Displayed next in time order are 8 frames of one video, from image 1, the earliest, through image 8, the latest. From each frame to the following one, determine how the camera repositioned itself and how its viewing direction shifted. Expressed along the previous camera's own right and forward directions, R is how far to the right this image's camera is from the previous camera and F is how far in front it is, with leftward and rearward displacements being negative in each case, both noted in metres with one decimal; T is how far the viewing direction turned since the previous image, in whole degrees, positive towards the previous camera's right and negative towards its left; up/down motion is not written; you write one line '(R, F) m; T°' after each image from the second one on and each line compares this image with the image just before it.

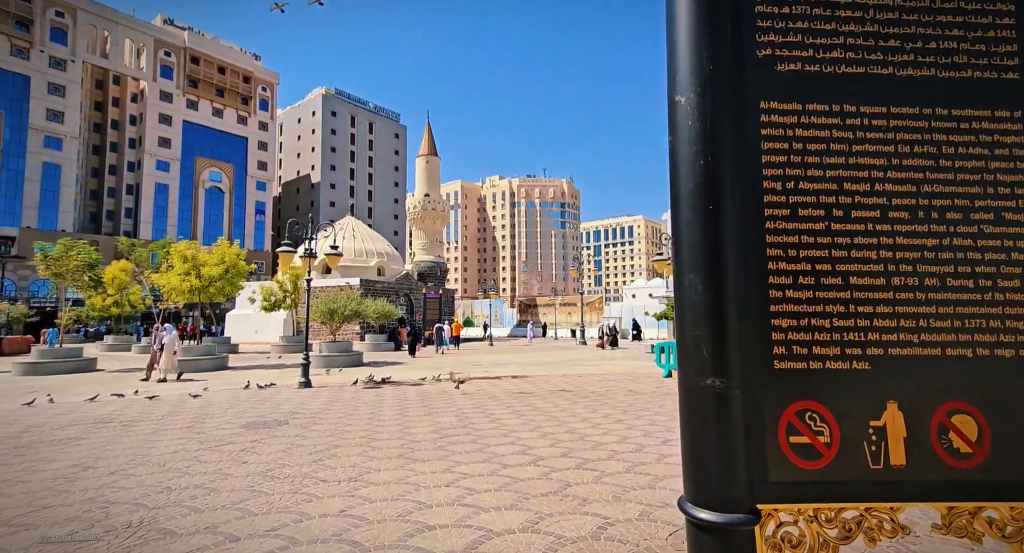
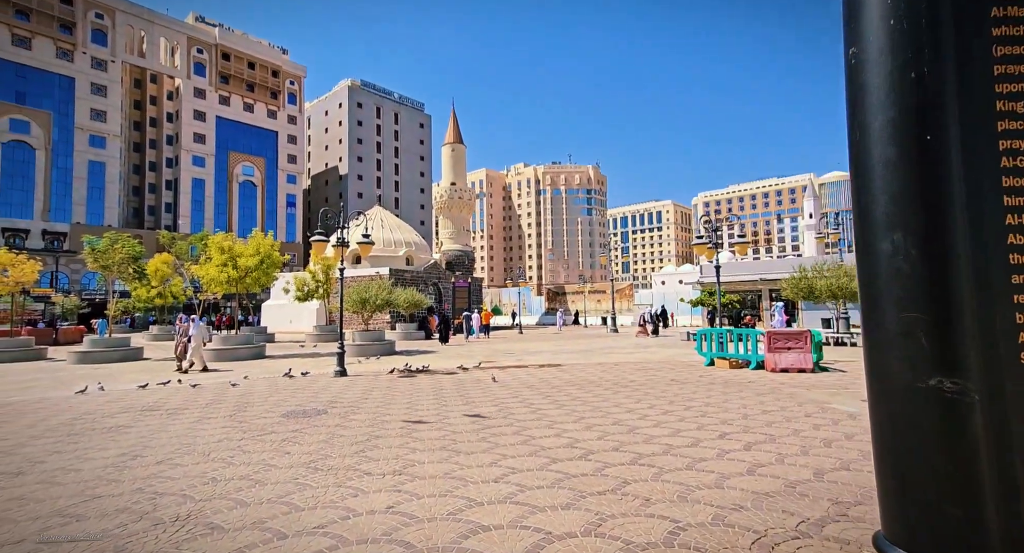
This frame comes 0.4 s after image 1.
(-0.1, +0.2) m; -3°
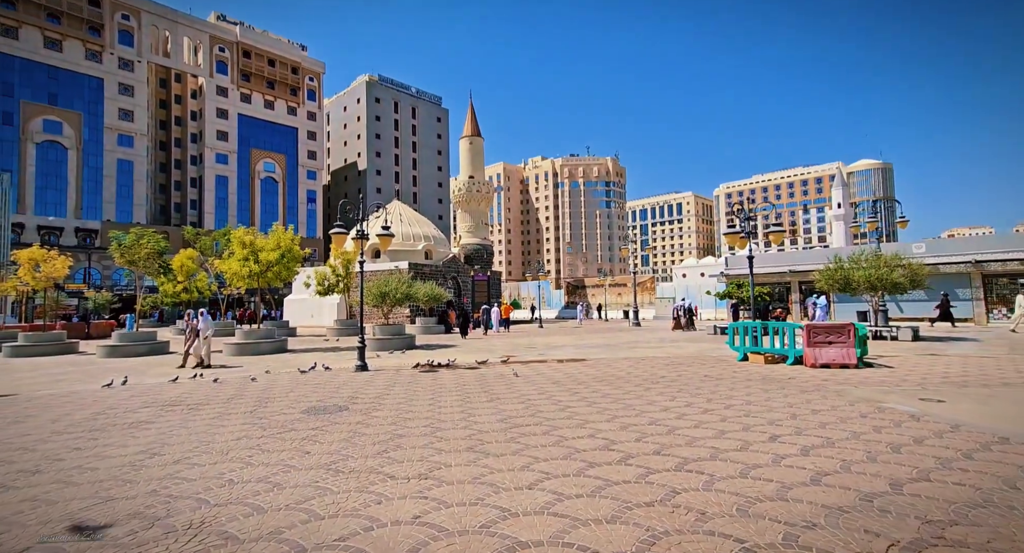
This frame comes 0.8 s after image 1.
(-0.1, +0.3) m; -2°
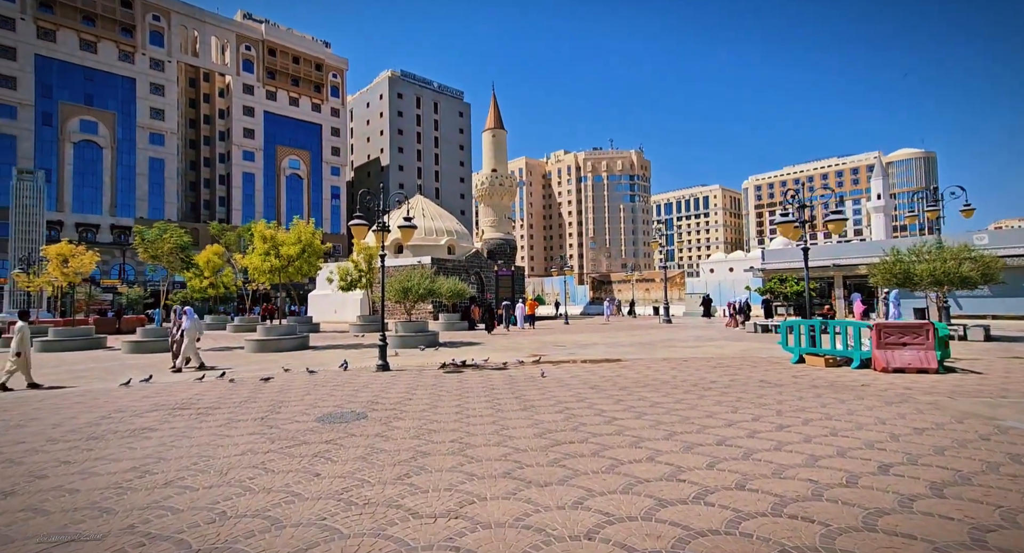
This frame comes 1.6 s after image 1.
(-0.1, +0.8) m; -2°
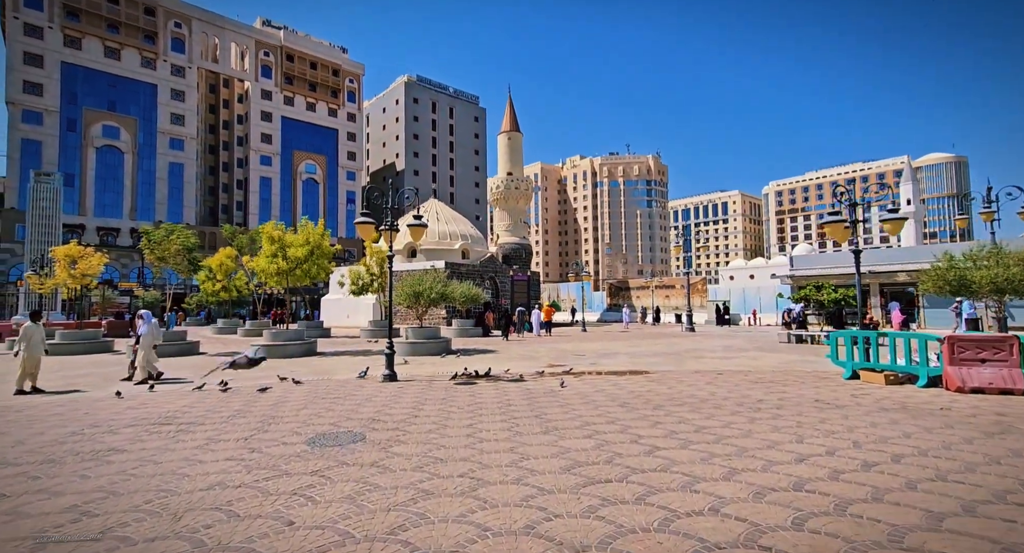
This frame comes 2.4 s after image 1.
(-0.1, +0.9) m; -1°
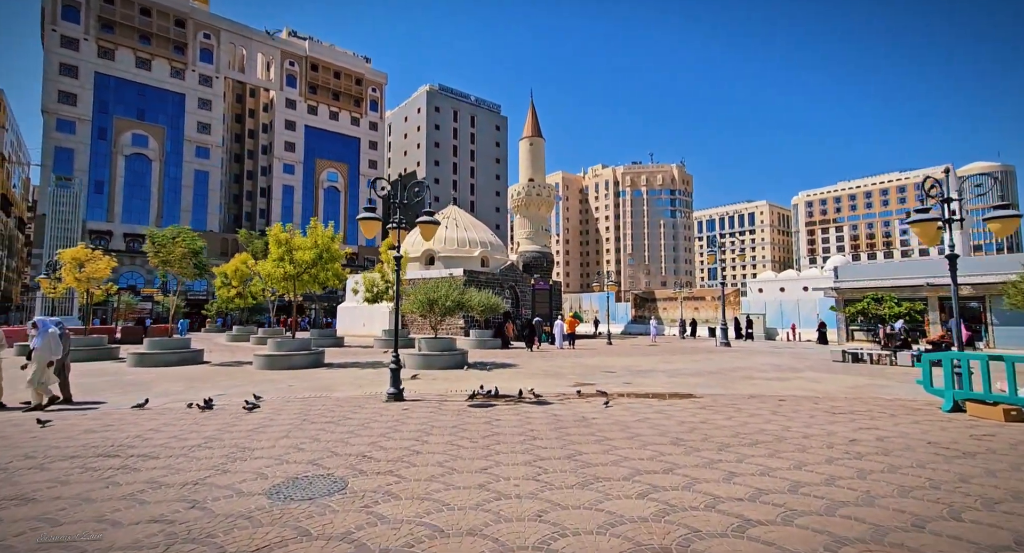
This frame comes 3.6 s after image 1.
(-0.1, +1.4) m; -2°
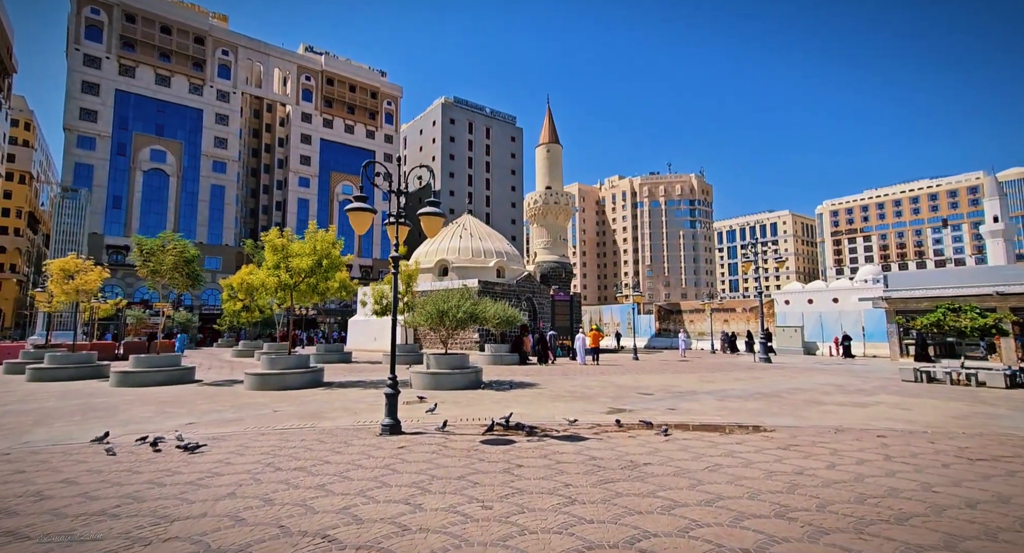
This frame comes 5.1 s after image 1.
(-0.1, +1.7) m; -2°
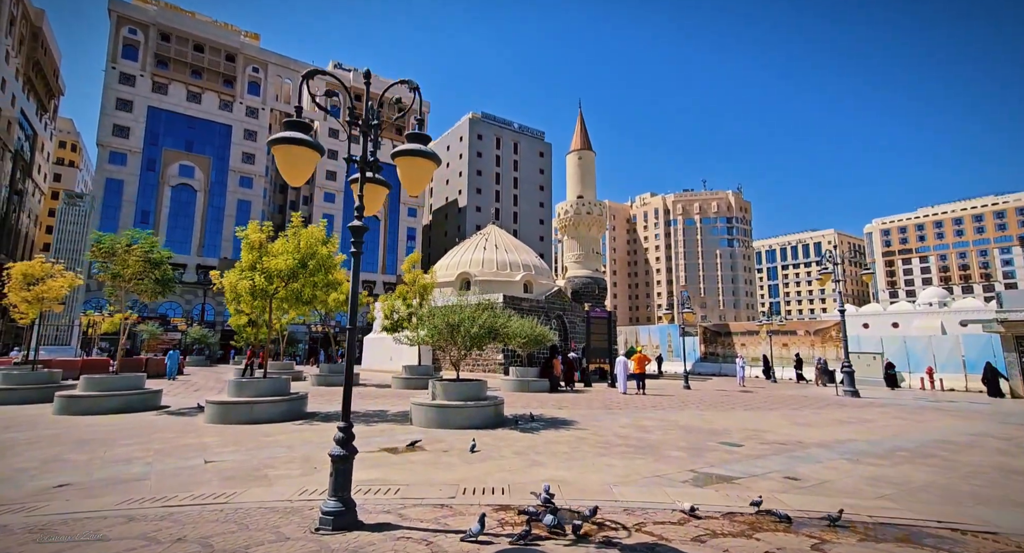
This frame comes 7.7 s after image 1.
(-0.1, +3.2) m; -3°
